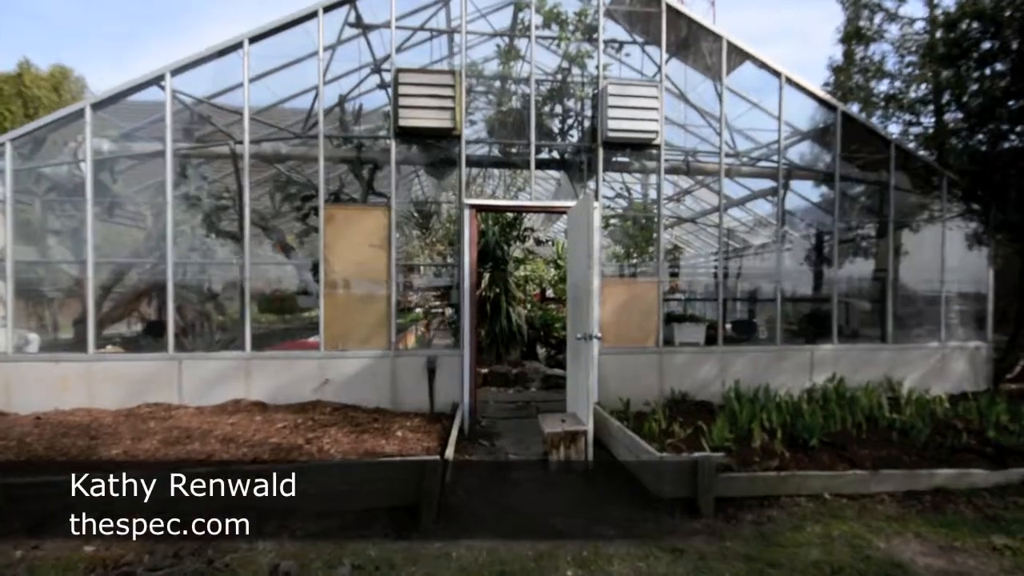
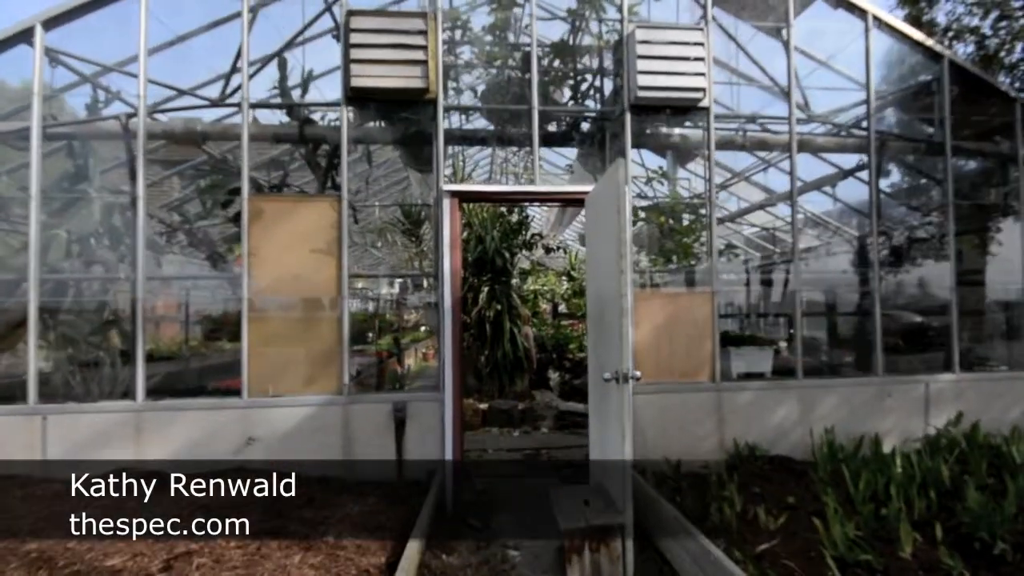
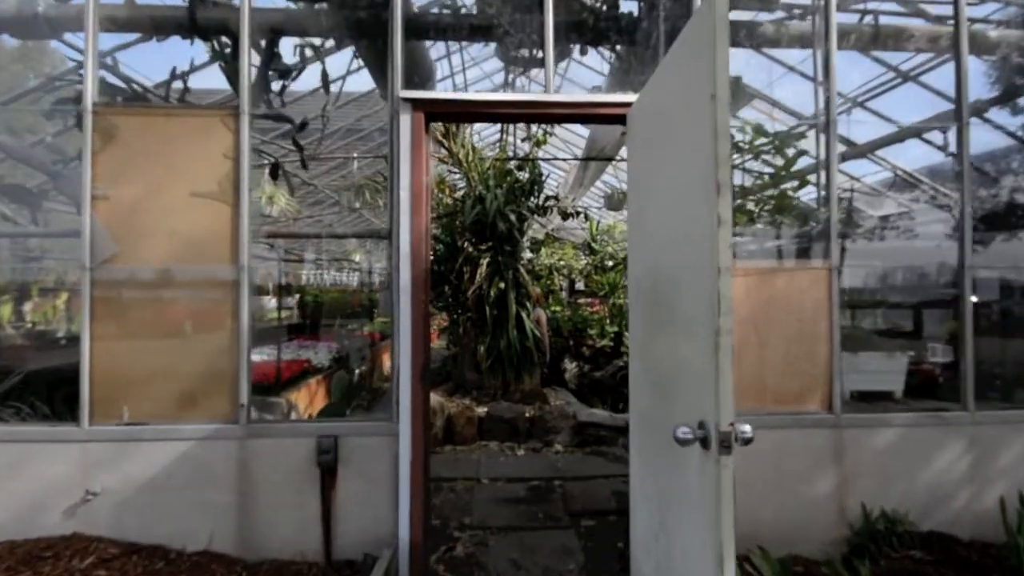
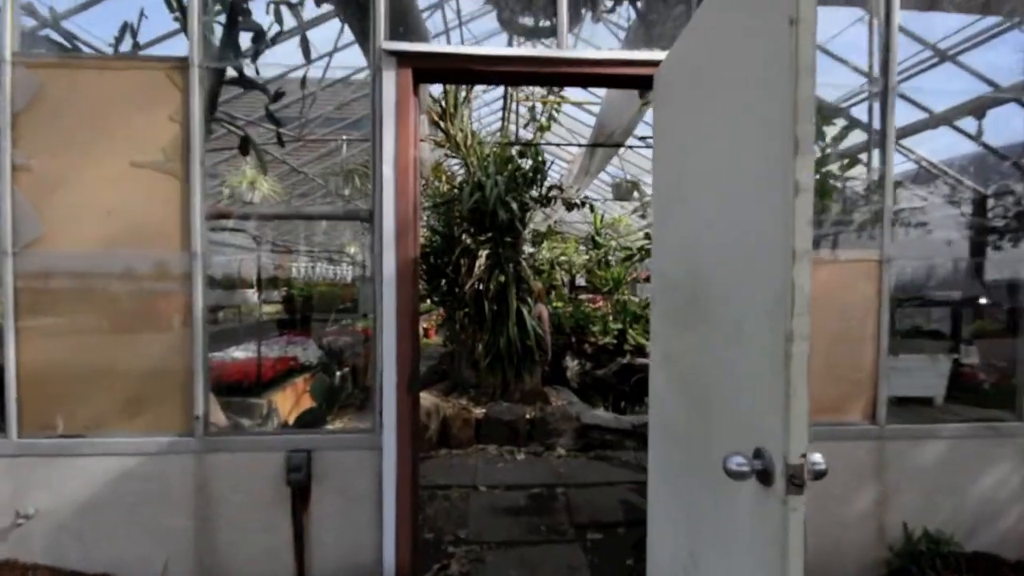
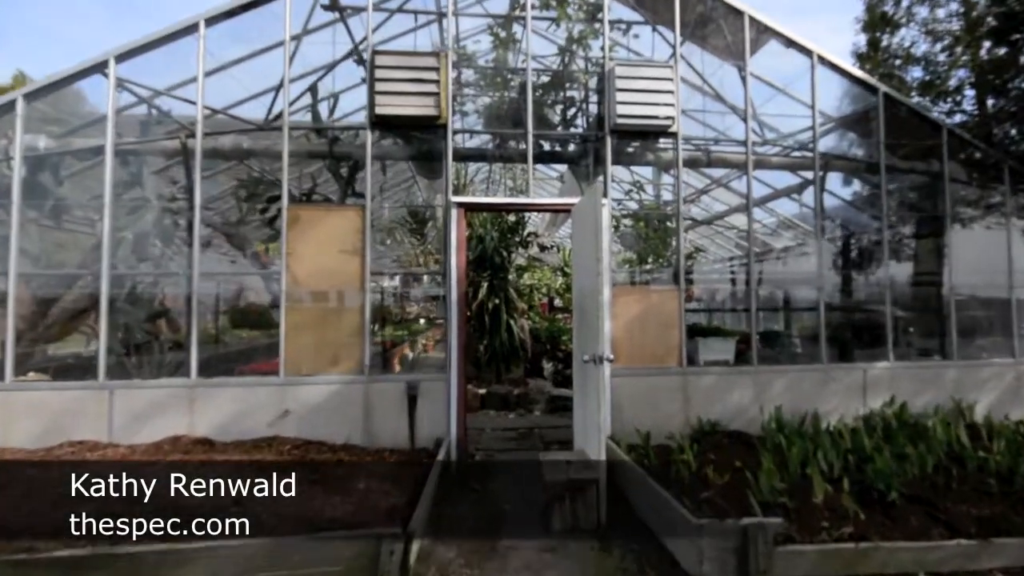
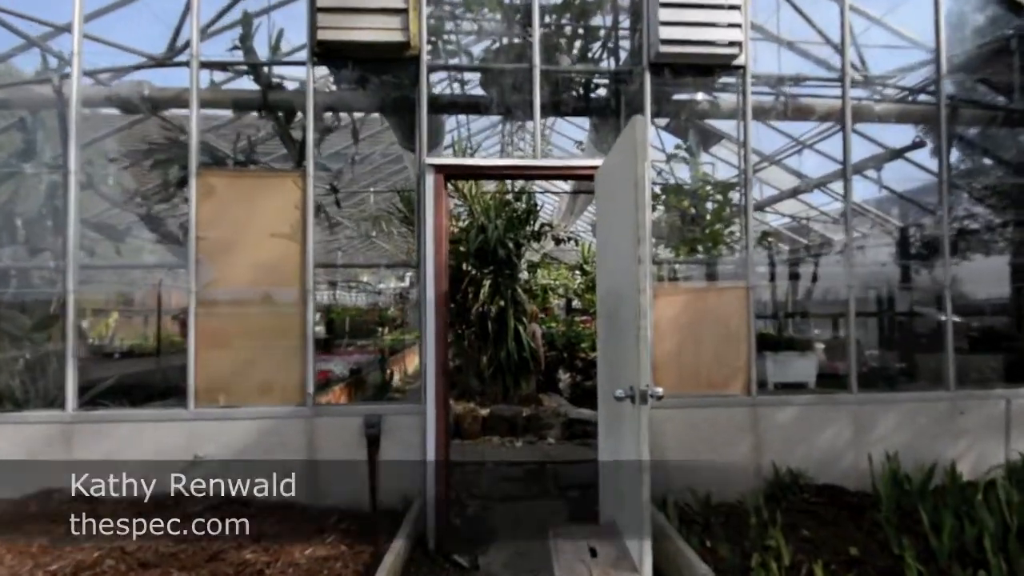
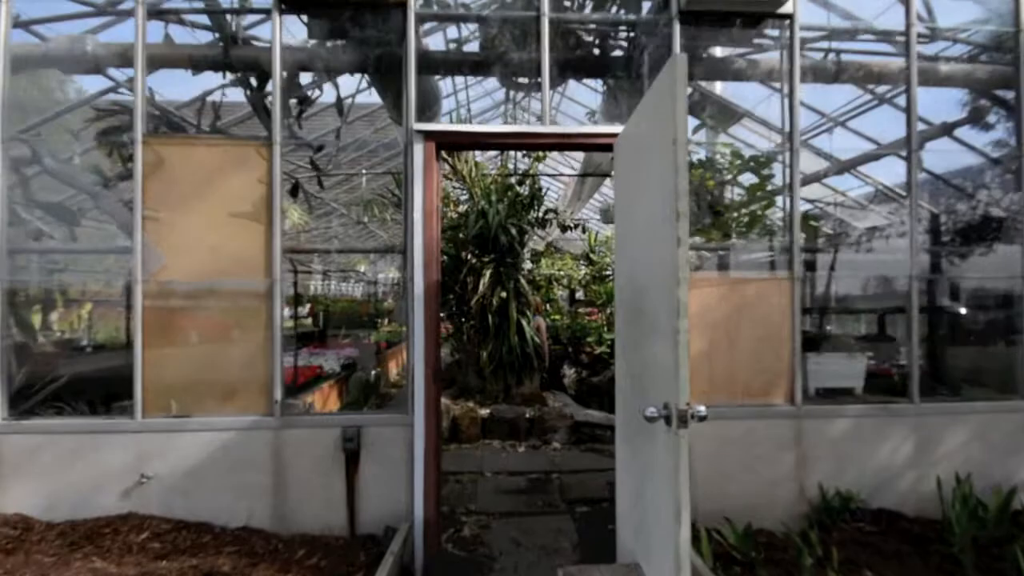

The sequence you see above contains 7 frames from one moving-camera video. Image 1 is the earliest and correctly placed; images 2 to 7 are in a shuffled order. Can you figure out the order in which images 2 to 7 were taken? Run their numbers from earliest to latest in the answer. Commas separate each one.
5, 2, 6, 7, 3, 4
